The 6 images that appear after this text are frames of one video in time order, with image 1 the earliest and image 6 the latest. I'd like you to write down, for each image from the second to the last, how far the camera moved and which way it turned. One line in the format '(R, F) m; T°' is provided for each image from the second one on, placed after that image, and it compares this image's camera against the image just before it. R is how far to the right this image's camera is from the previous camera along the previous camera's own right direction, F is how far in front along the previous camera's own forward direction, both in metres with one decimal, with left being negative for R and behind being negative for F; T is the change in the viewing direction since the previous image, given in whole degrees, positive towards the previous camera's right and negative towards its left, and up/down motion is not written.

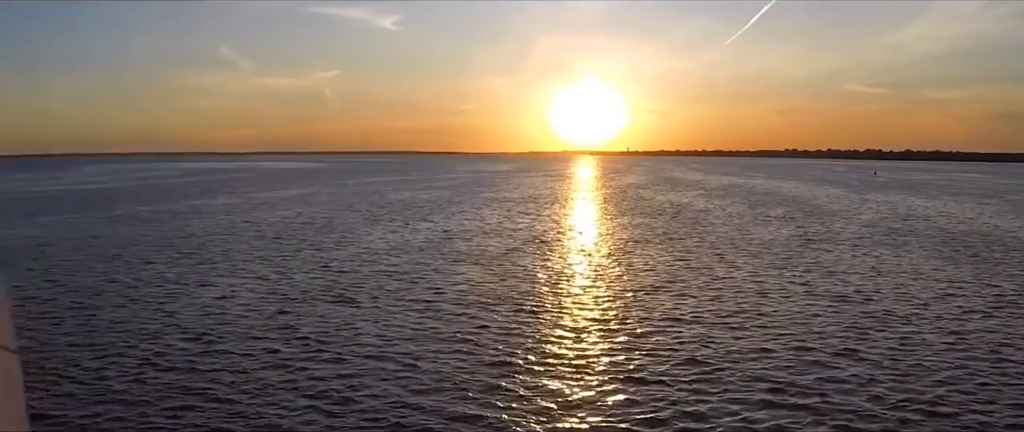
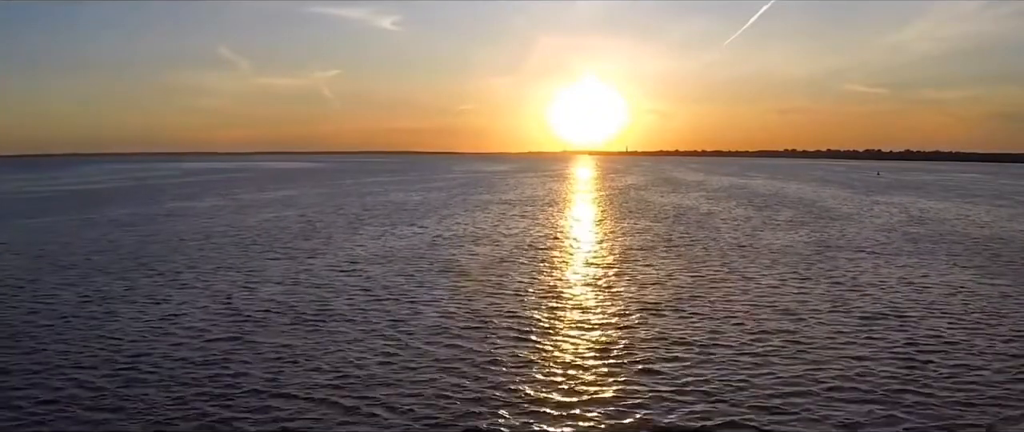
(+0.2, +2.5) m; 0°
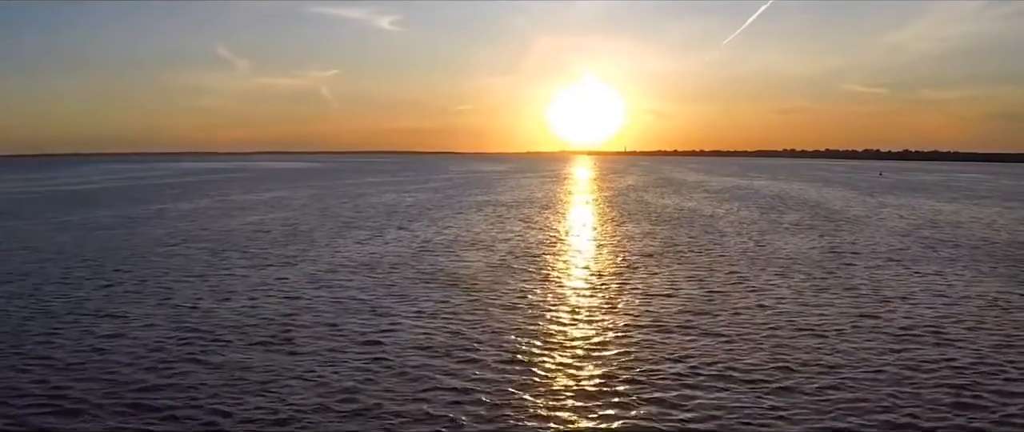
(+0.2, +2.1) m; 0°
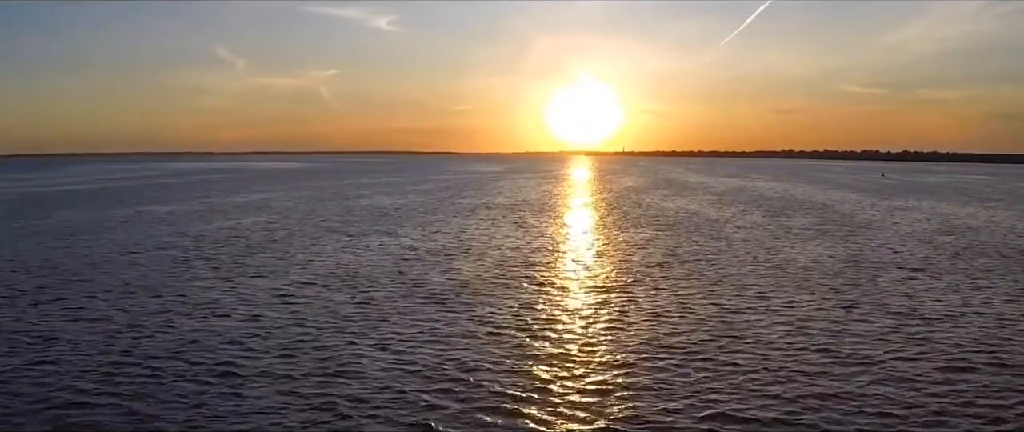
(+0.2, +2.6) m; 0°
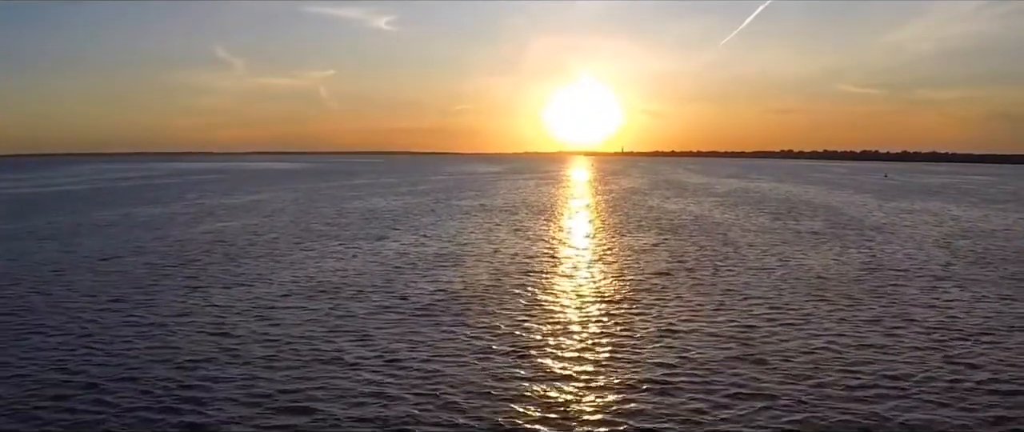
(+0.1, +1.8) m; 0°
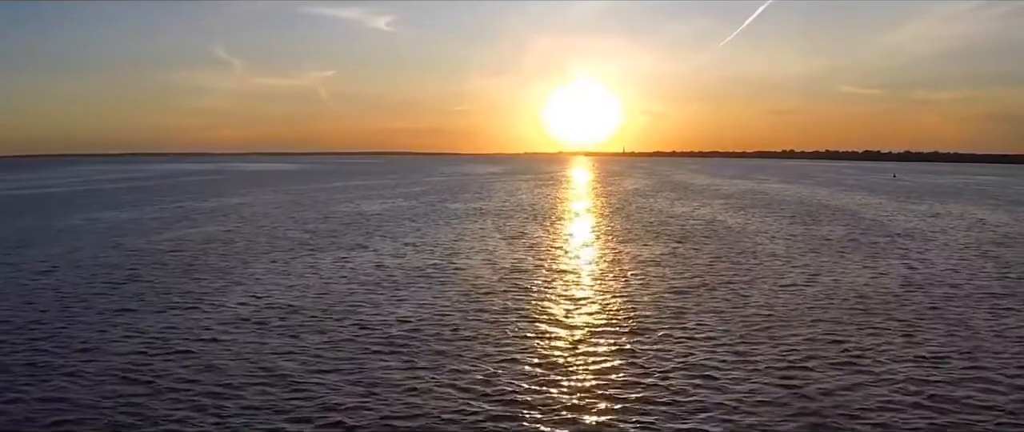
(+0.1, +3.9) m; 0°
